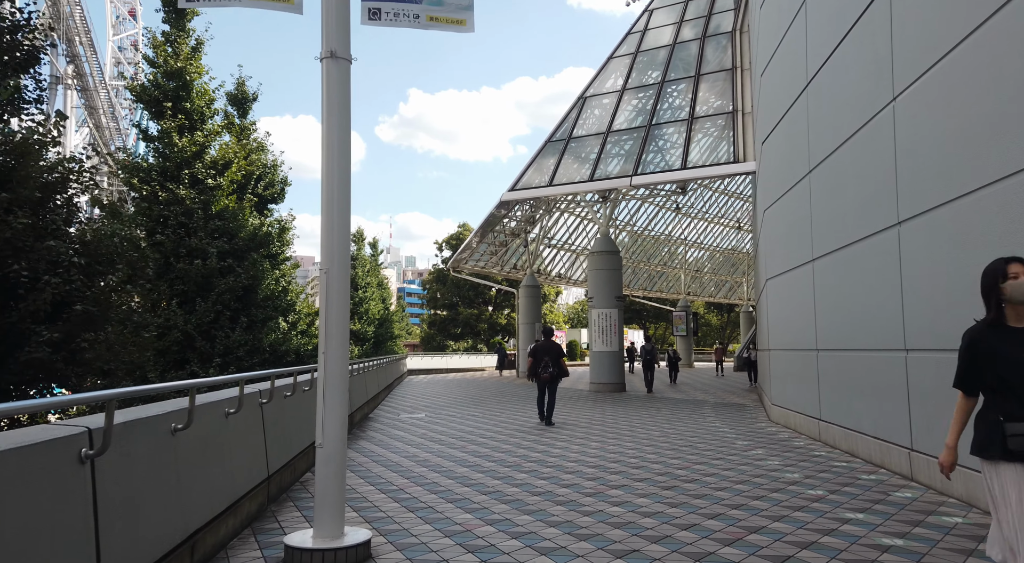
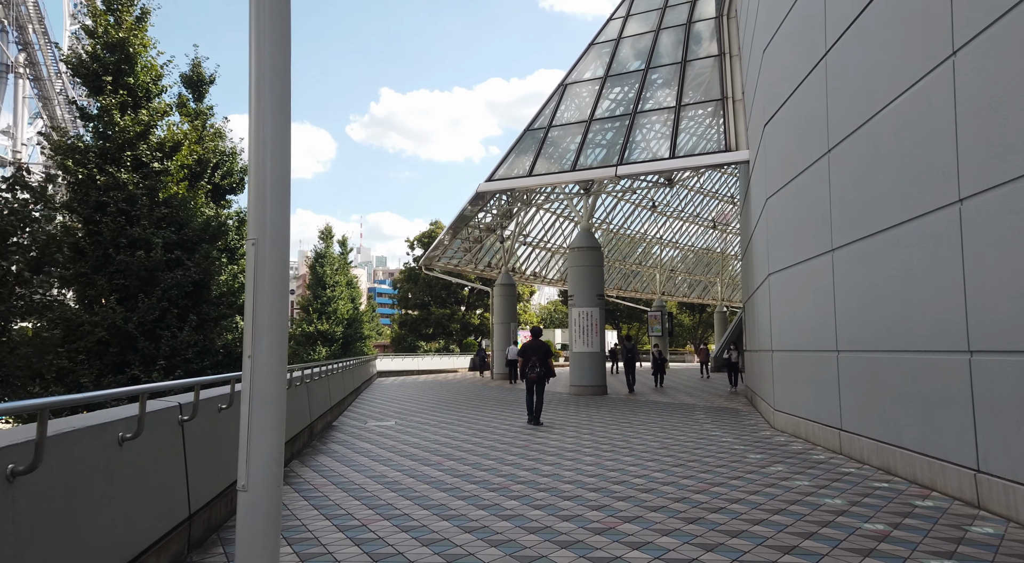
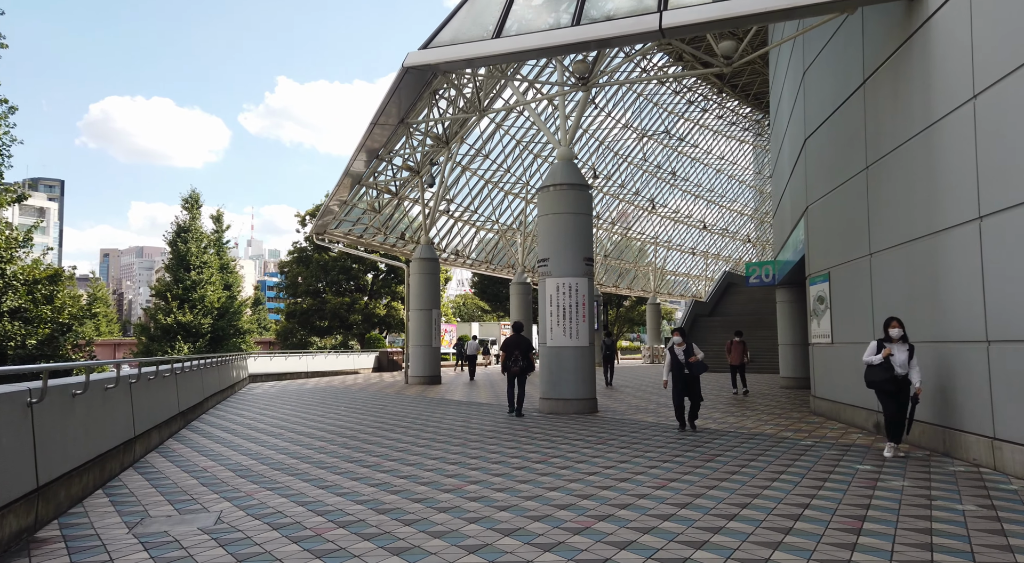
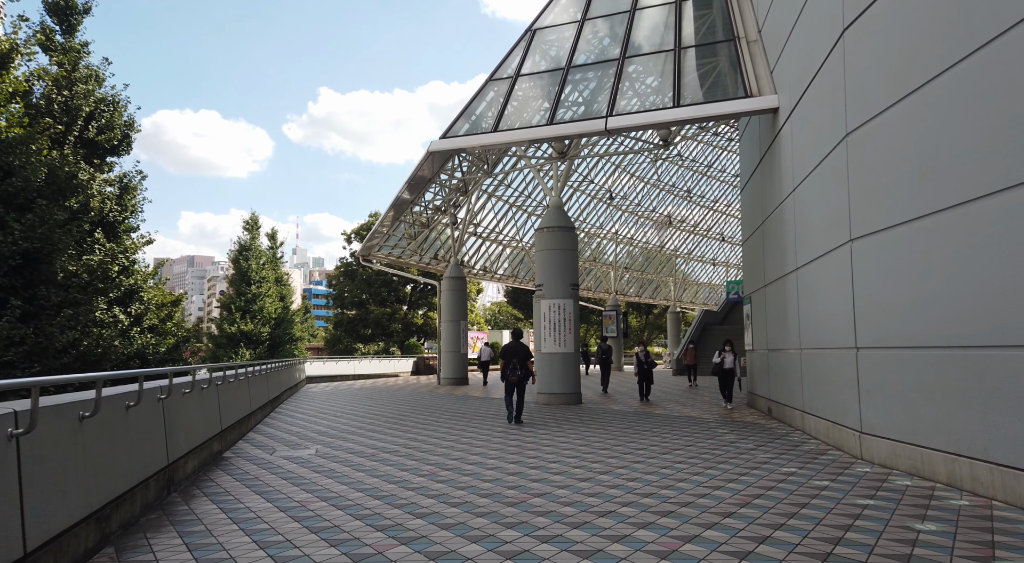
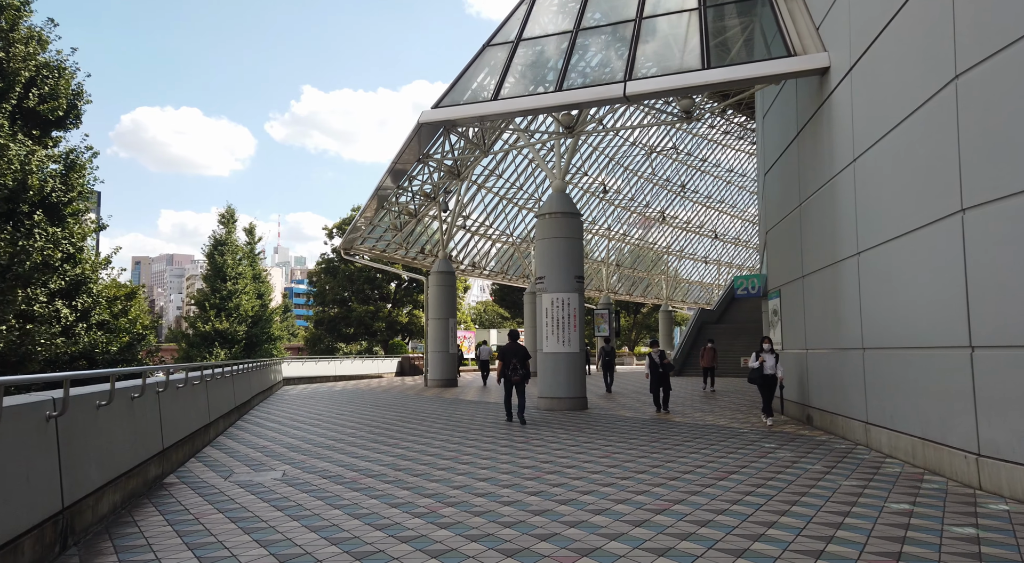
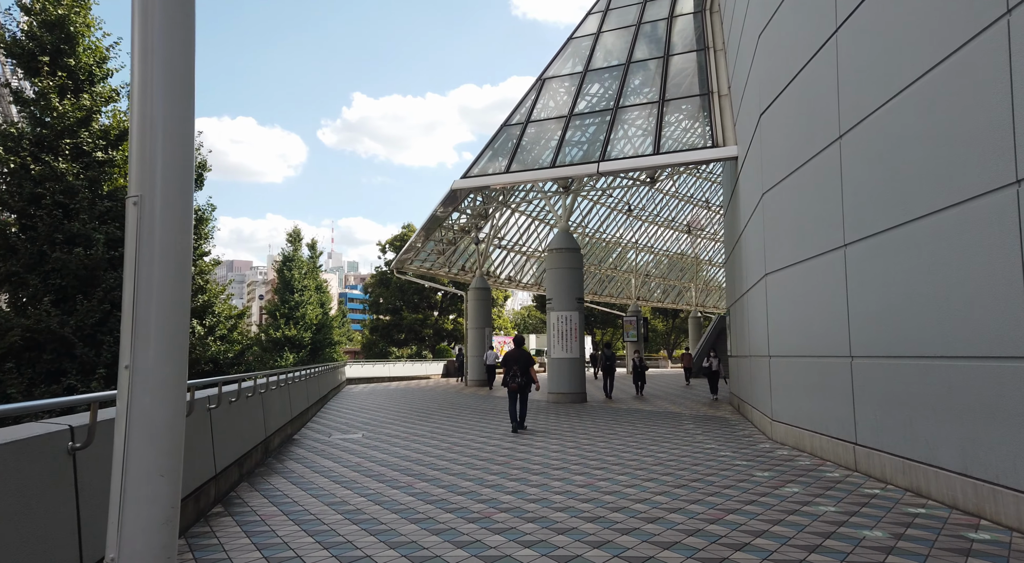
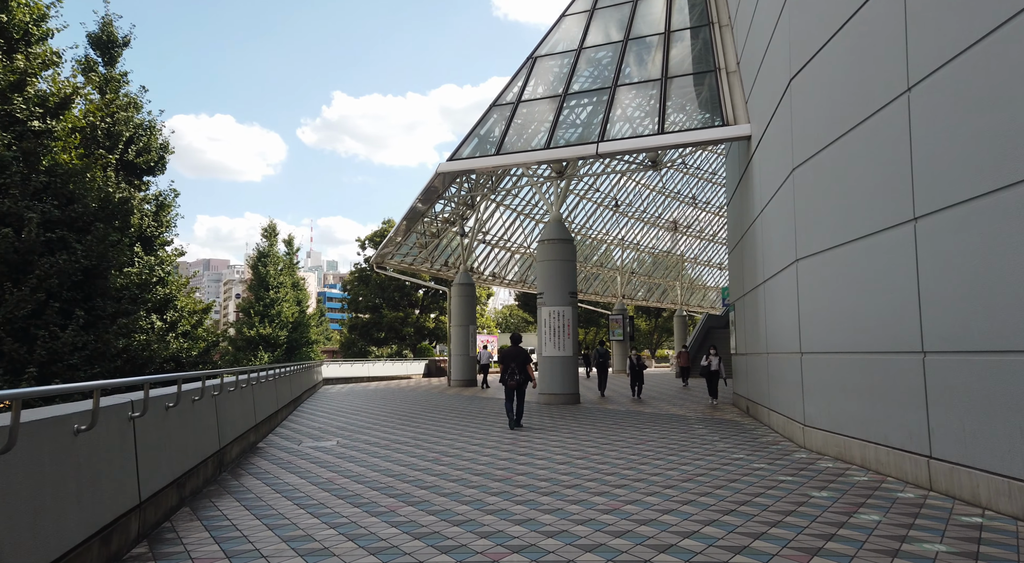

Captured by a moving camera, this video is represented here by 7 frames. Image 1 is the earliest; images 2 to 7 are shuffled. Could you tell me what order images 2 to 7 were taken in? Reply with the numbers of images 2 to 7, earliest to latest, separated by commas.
2, 6, 7, 4, 5, 3
